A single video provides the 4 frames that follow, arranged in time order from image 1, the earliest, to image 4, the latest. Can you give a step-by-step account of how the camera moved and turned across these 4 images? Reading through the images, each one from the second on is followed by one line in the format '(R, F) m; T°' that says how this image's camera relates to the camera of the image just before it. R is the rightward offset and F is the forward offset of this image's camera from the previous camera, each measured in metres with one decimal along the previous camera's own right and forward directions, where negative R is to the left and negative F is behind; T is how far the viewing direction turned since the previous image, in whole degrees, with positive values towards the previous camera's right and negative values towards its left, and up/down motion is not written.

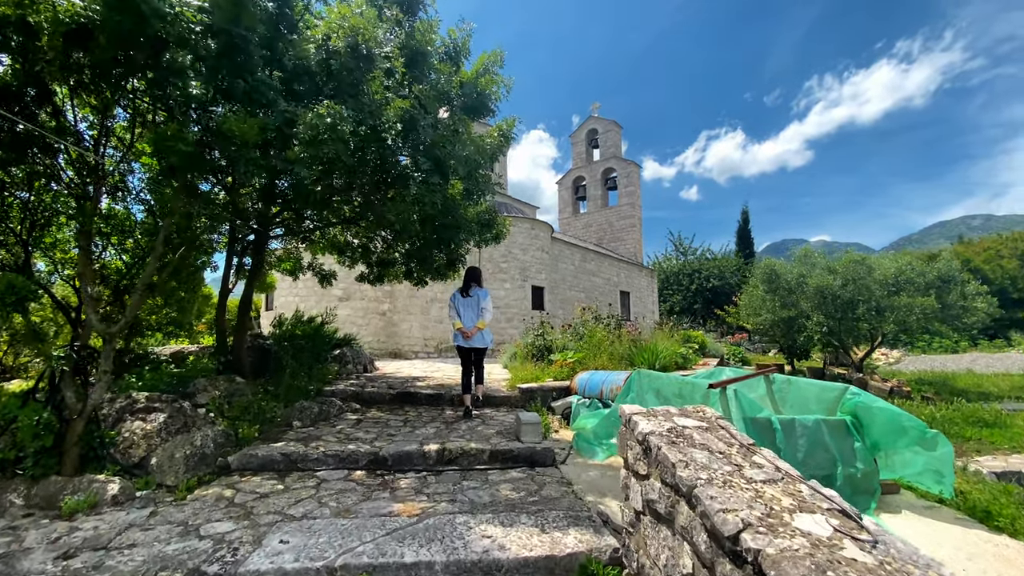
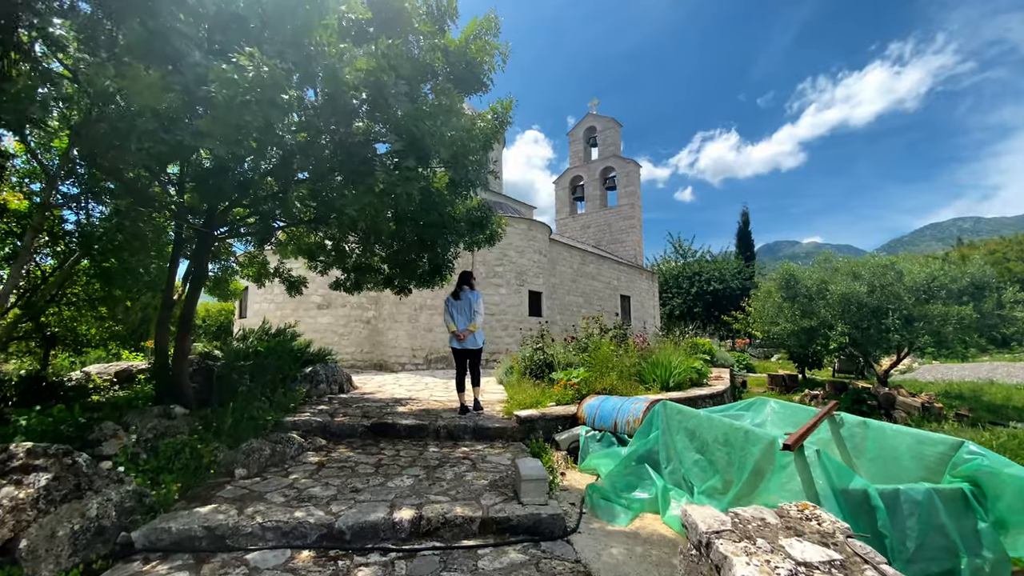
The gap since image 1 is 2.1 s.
(0.0, +0.9) m; +1°
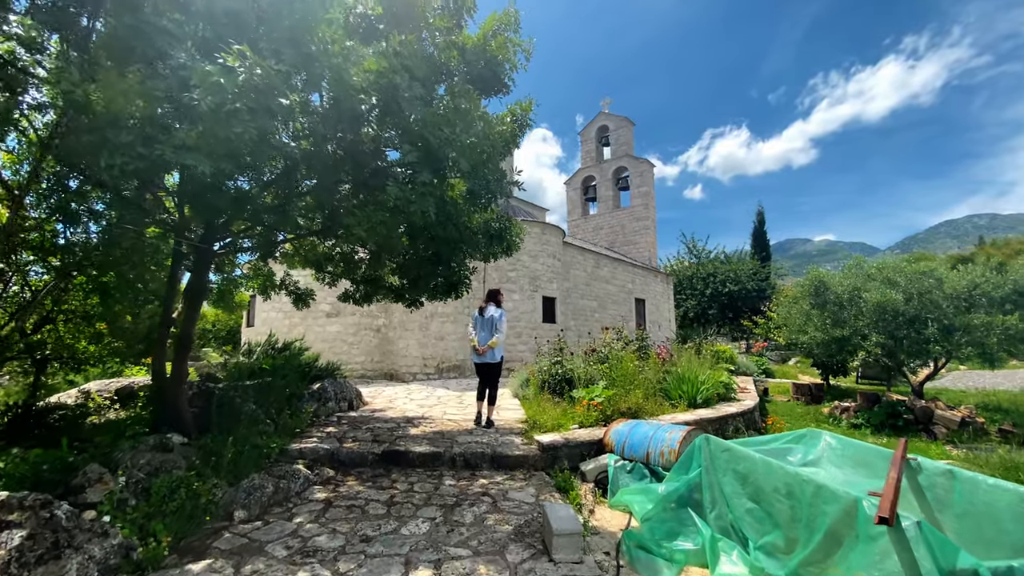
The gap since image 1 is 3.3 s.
(-0.1, +0.4) m; -1°
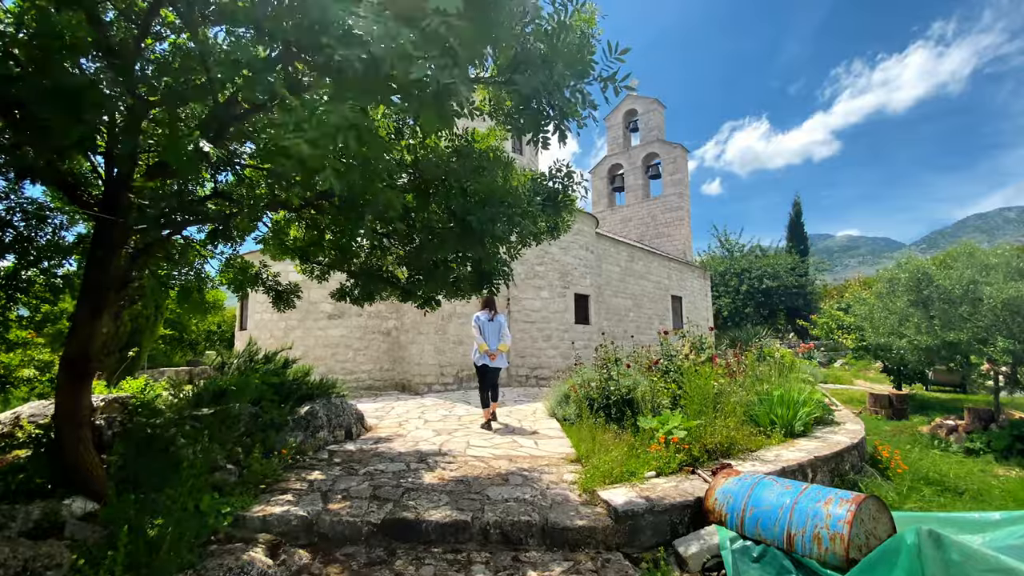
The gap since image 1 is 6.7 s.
(-0.3, +1.4) m; -2°
